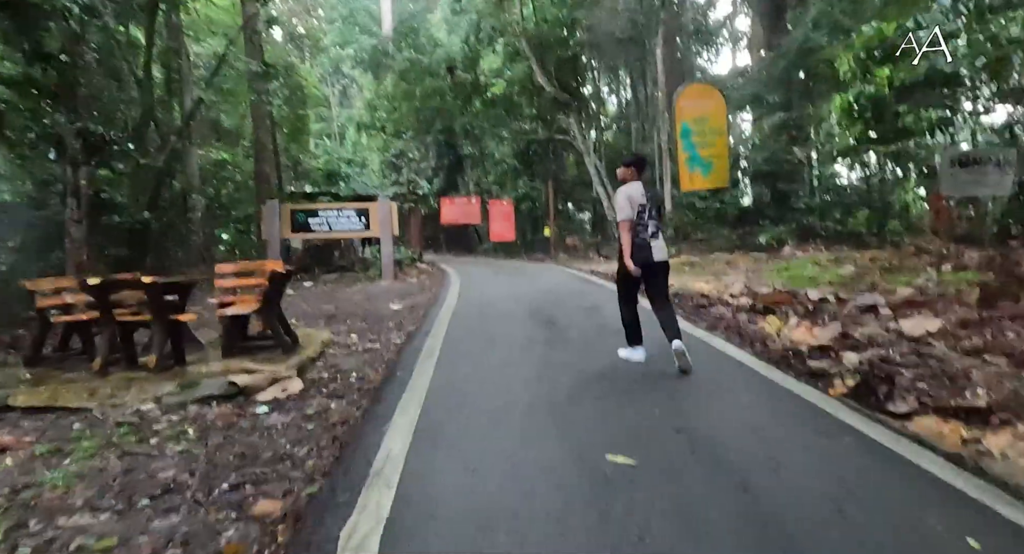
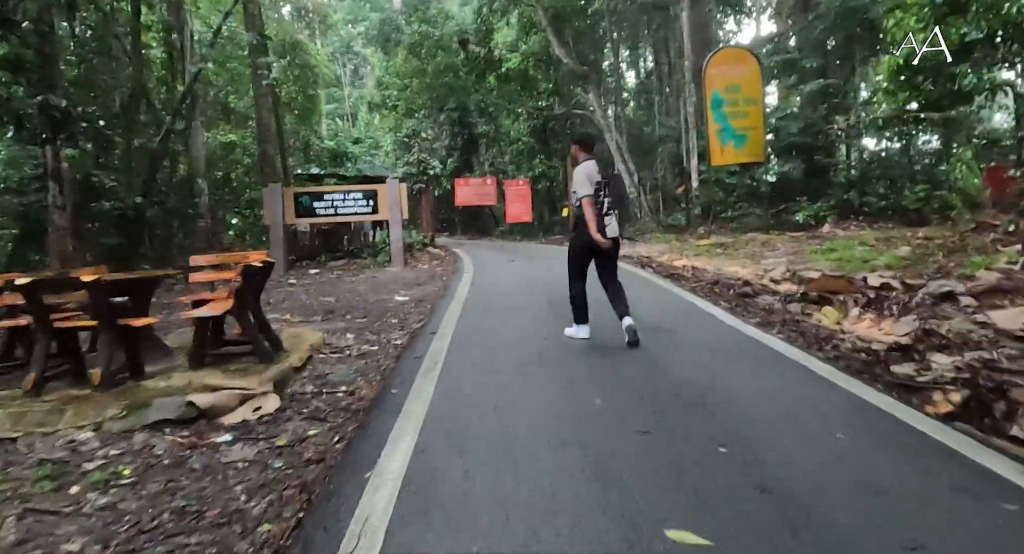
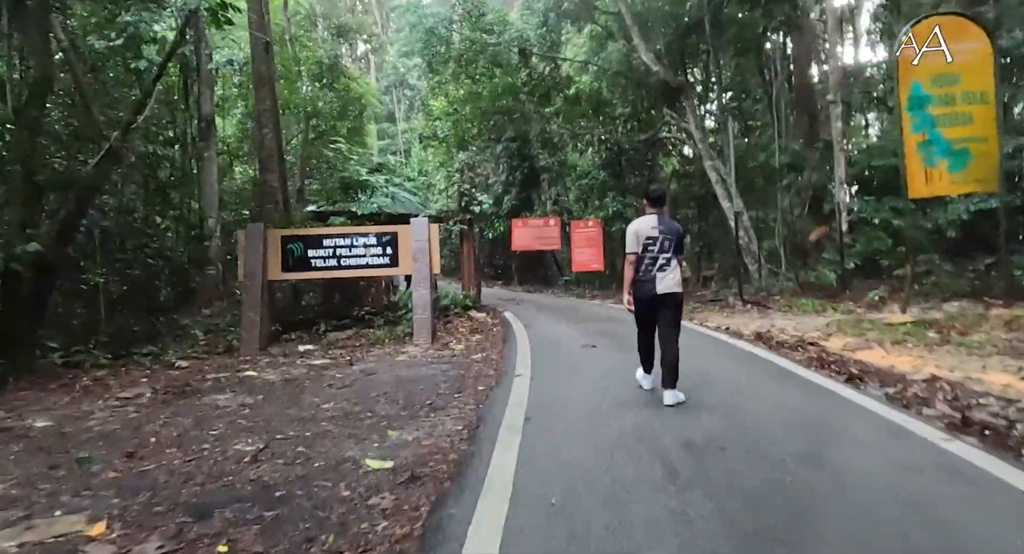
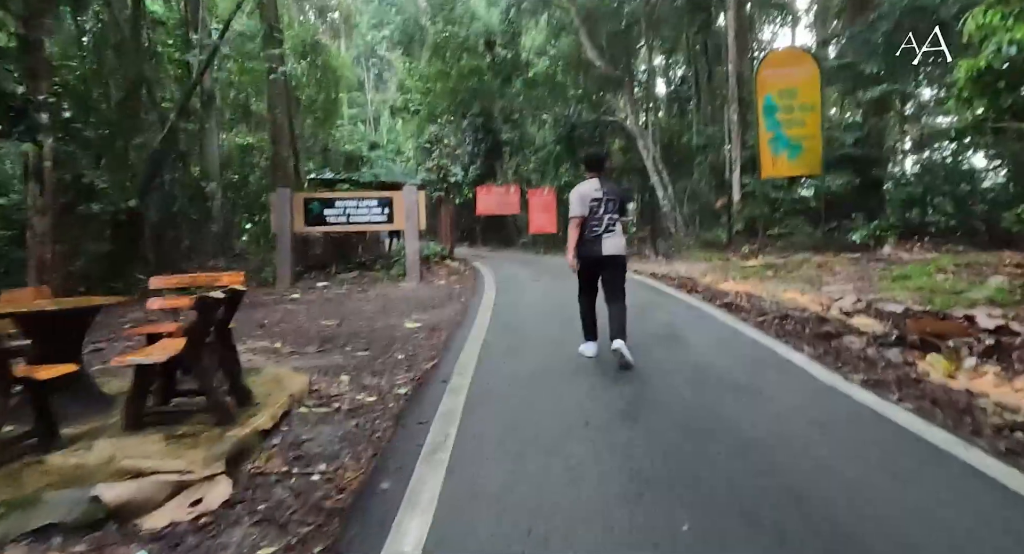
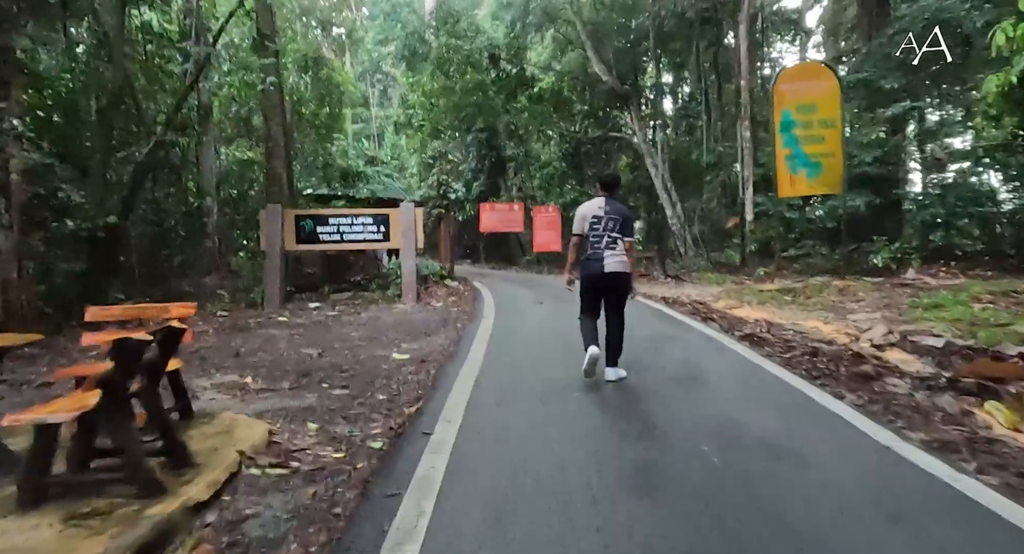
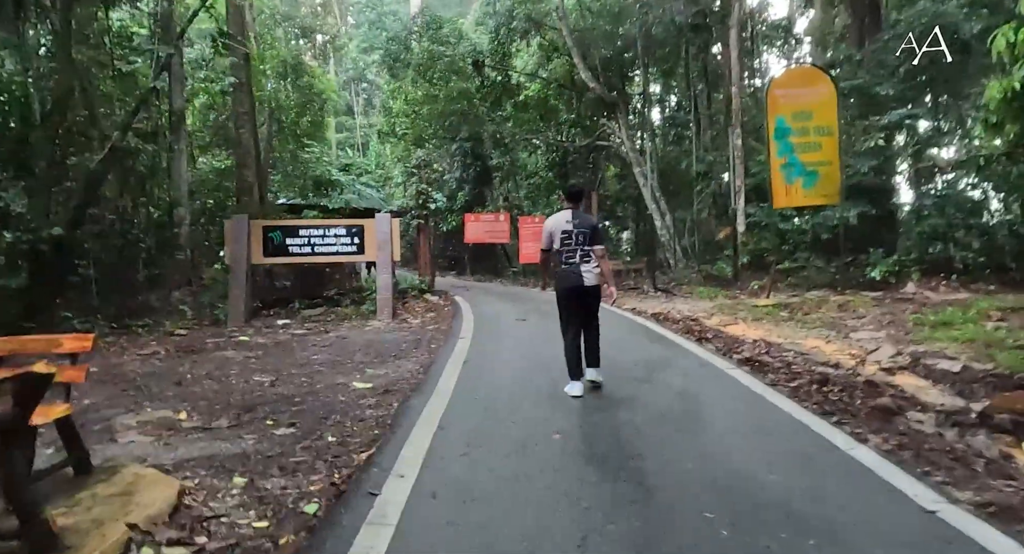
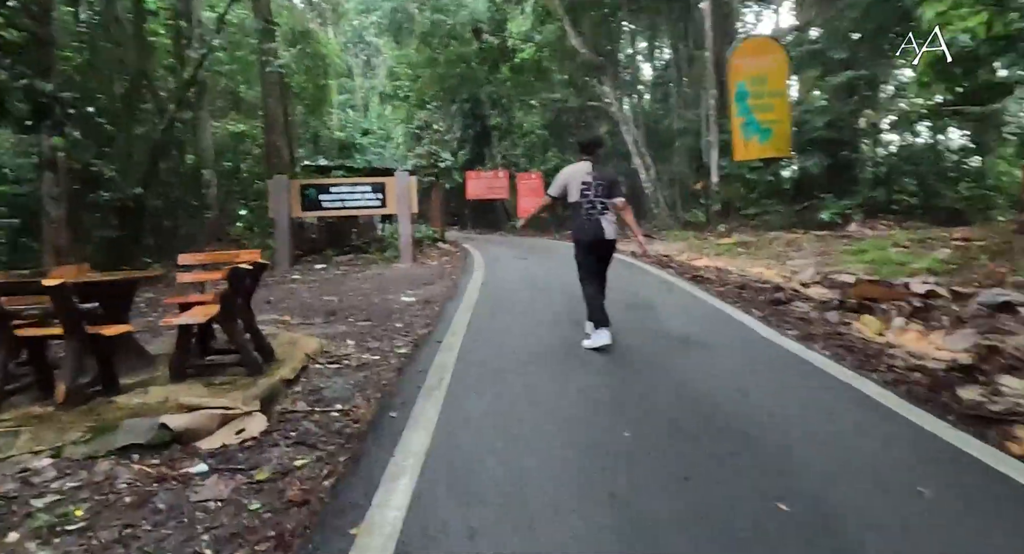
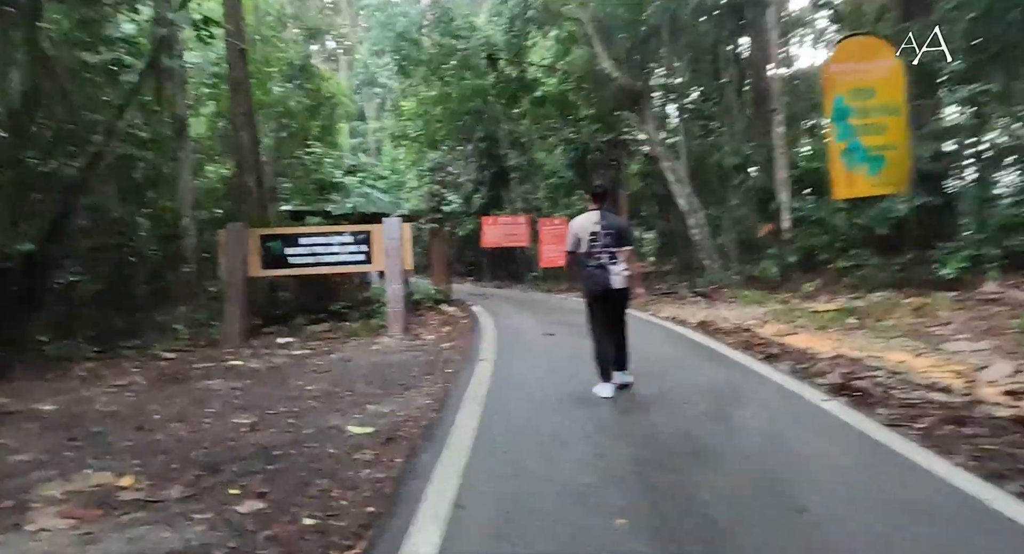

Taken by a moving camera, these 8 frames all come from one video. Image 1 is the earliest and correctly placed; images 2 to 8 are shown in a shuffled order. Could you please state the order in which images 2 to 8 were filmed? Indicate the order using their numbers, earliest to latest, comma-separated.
2, 7, 4, 5, 6, 8, 3
